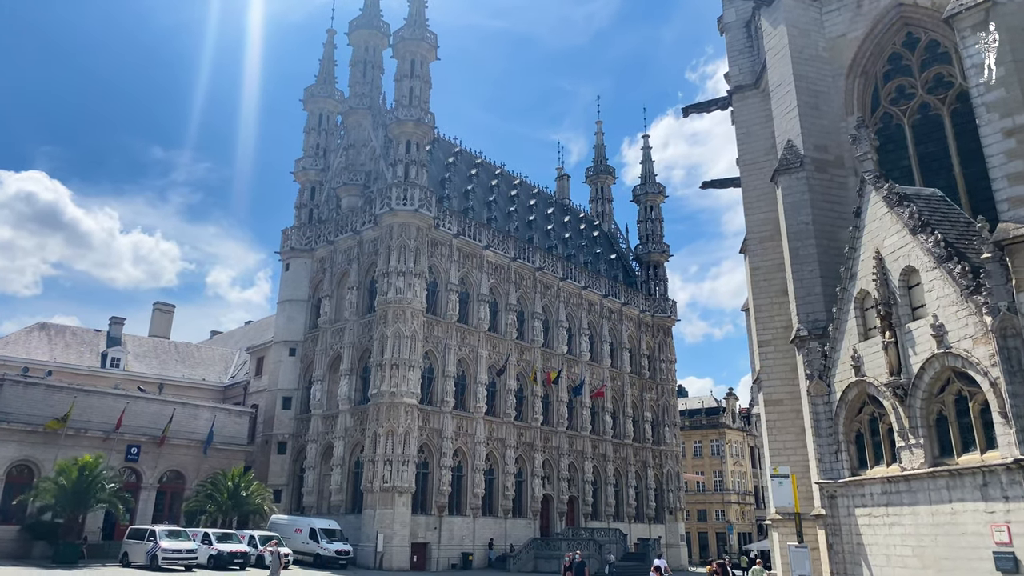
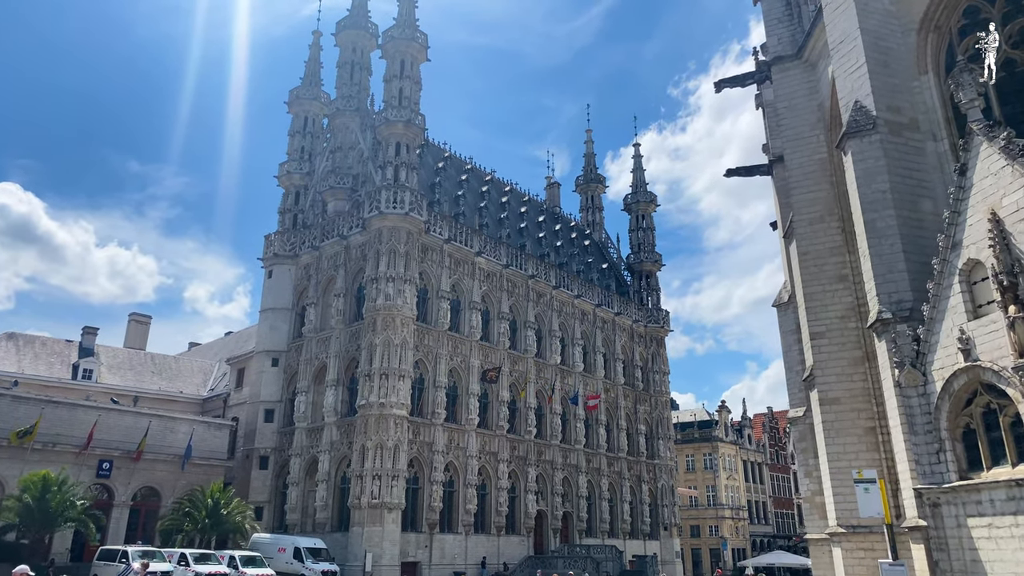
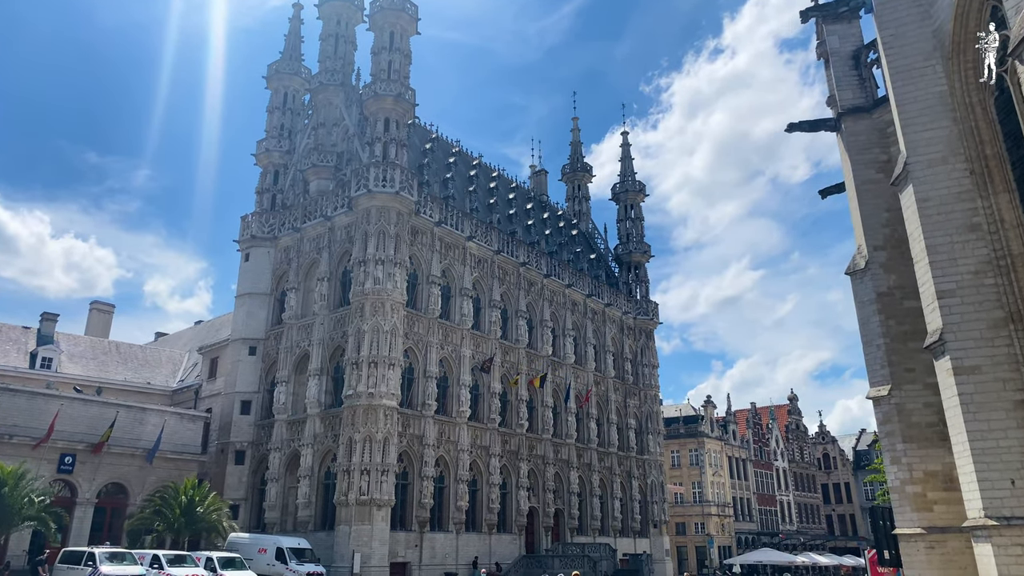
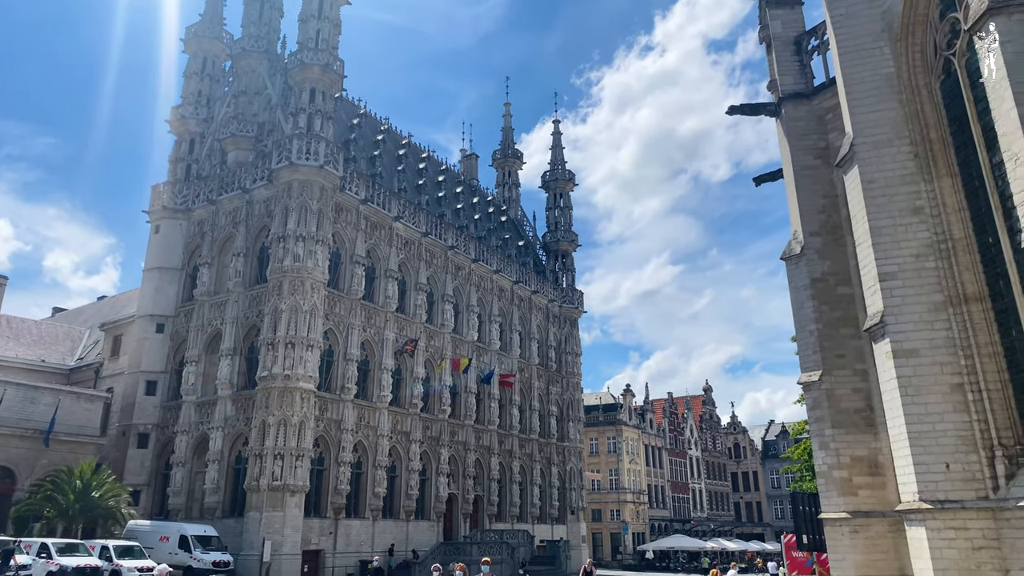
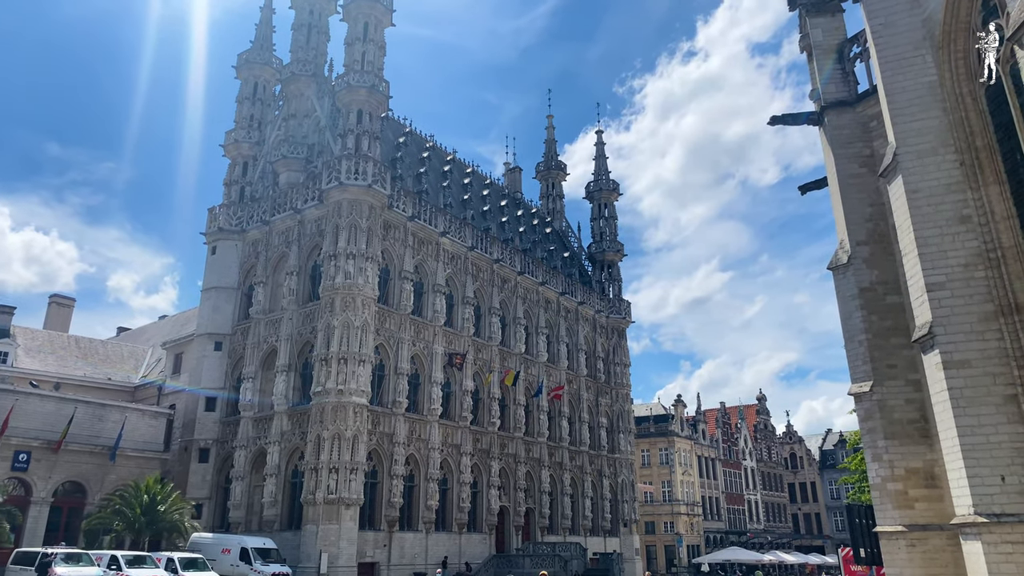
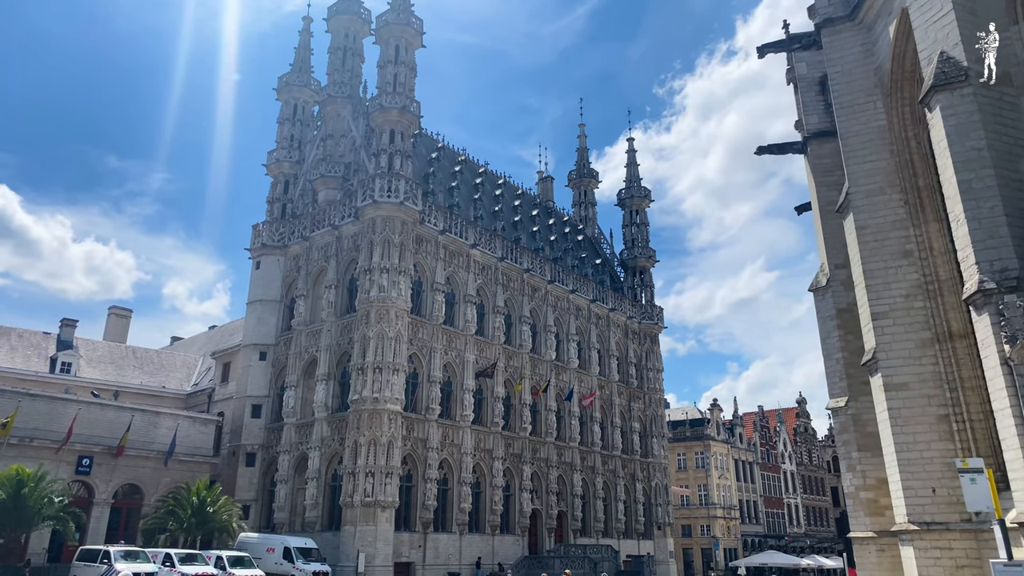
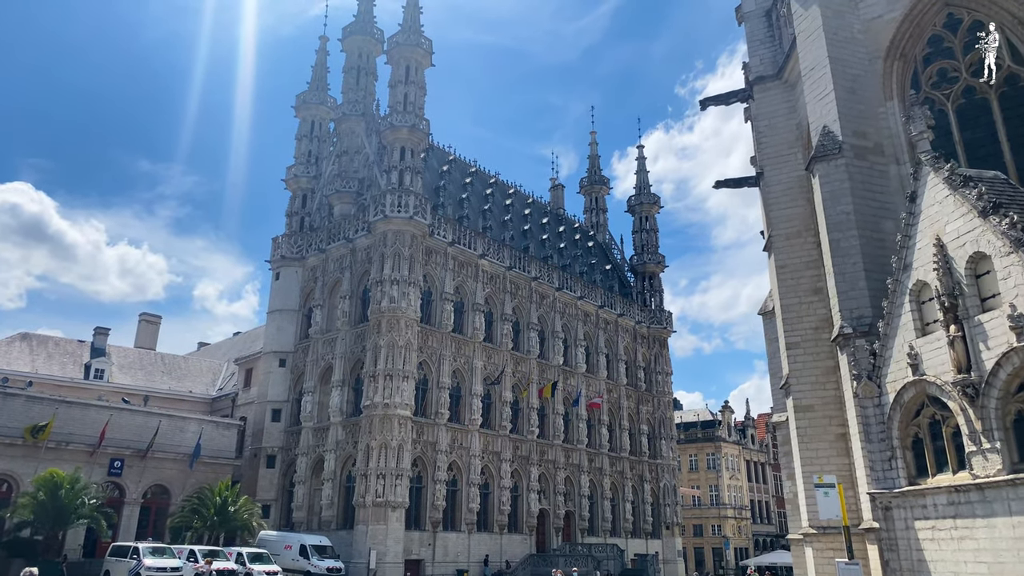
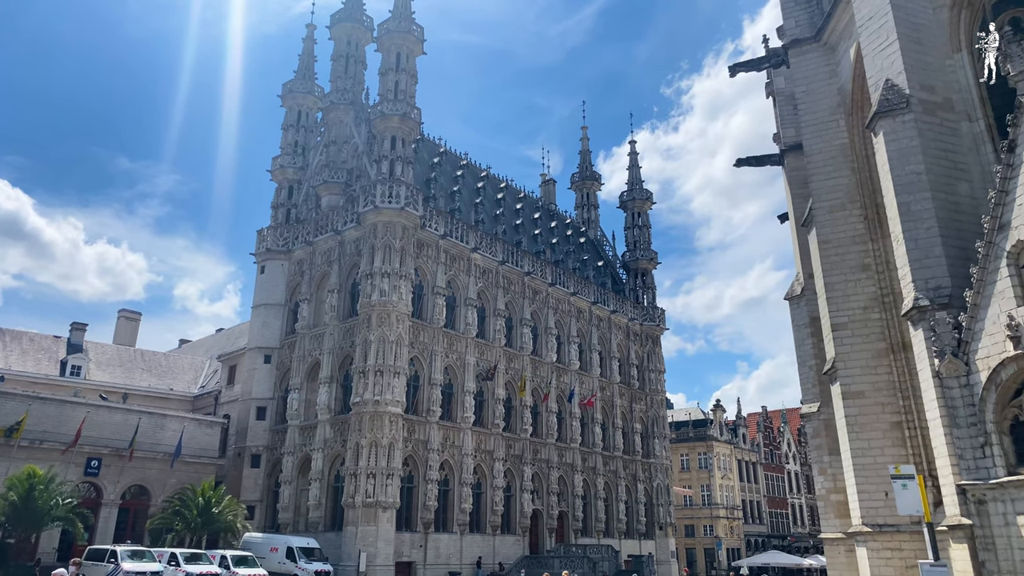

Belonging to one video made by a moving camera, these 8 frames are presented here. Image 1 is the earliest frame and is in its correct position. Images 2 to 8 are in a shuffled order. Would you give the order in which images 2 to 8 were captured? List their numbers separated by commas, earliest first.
7, 2, 8, 6, 3, 5, 4
